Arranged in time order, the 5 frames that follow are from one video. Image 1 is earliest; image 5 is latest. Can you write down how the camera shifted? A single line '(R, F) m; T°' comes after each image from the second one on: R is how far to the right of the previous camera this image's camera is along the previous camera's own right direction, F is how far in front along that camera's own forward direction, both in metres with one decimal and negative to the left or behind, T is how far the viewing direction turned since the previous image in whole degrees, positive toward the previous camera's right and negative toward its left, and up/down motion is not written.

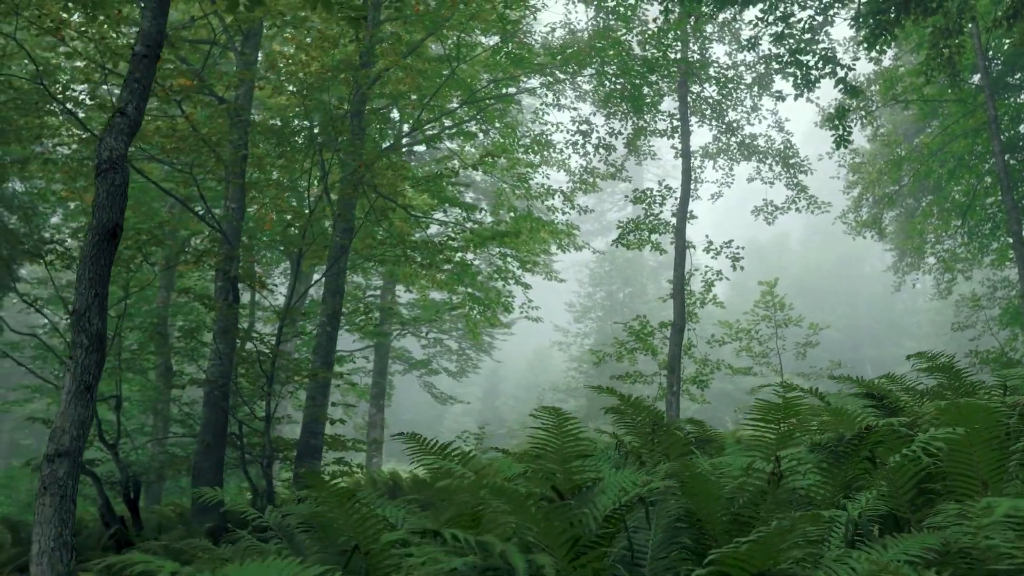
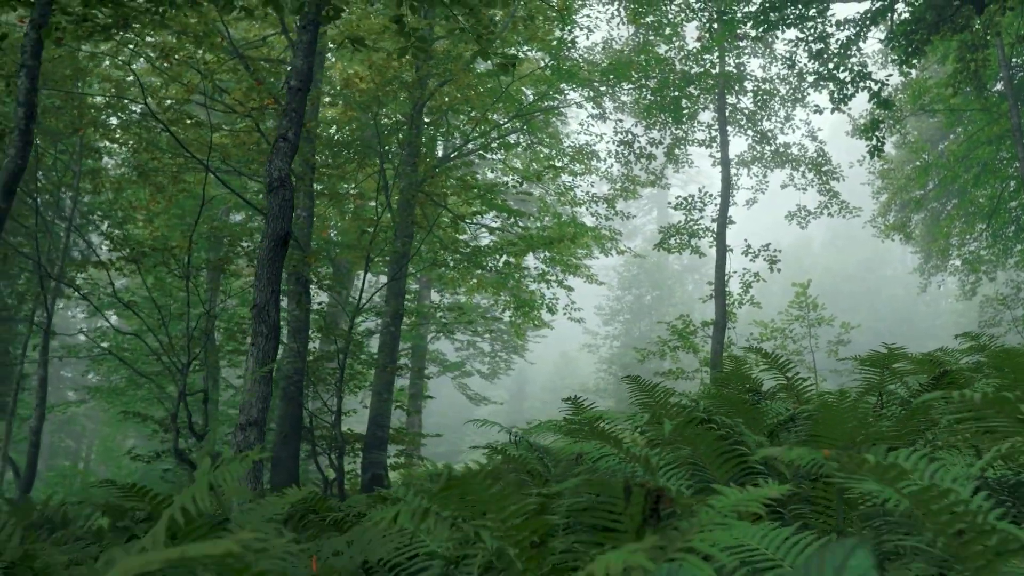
(-0.4, -0.8) m; -1°
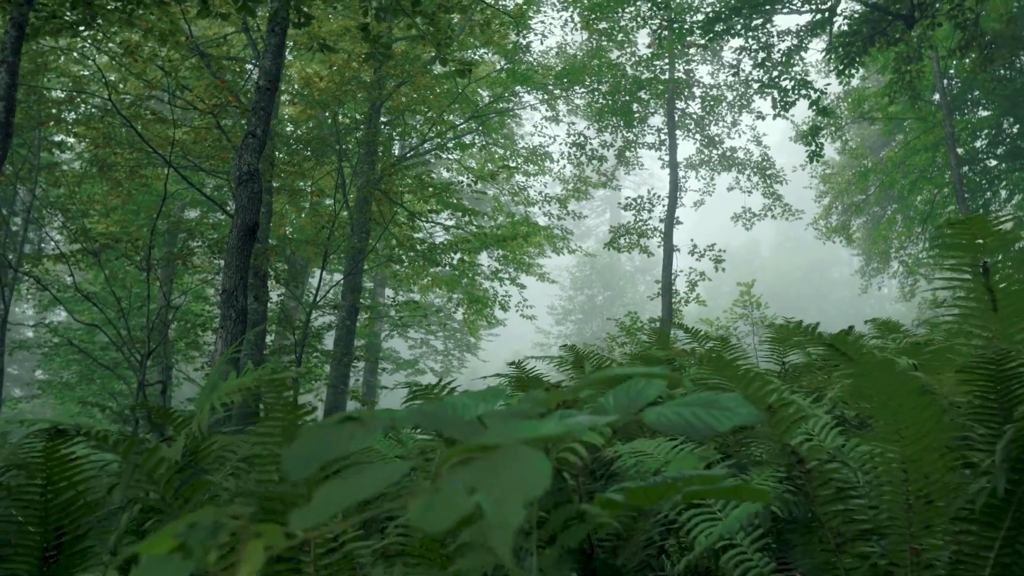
(0.0, -0.4) m; +3°
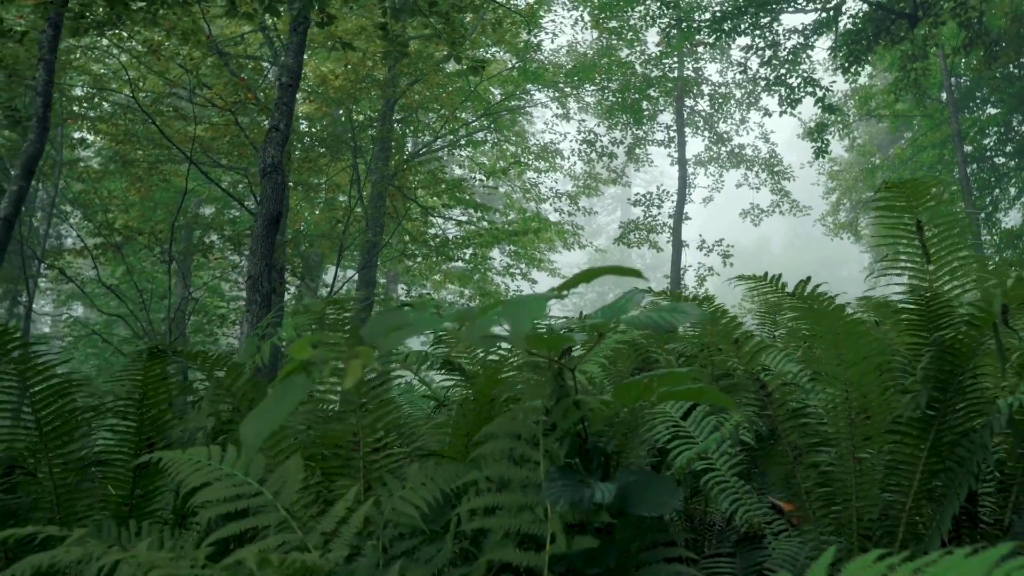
(0.0, -0.2) m; -1°
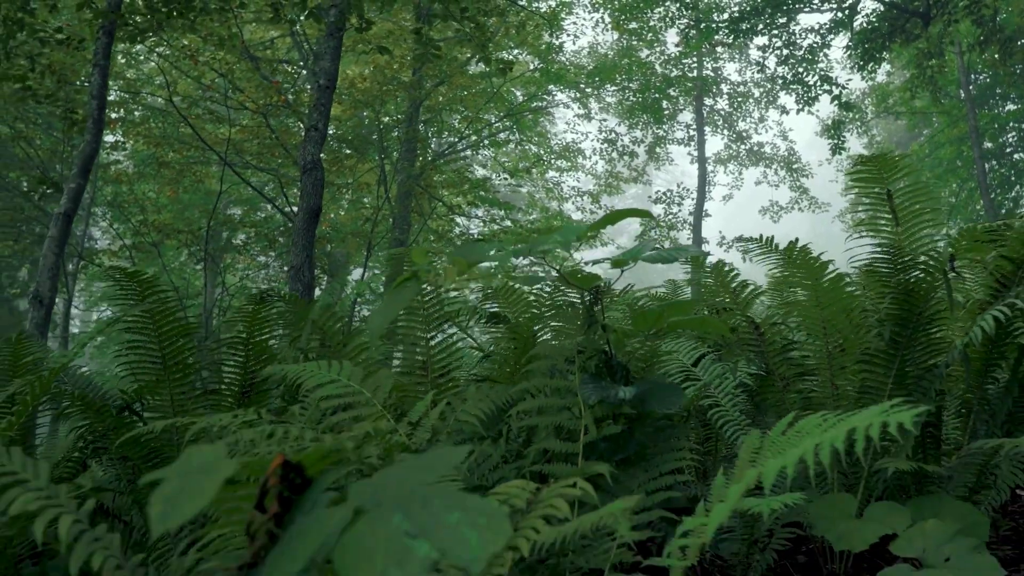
(0.0, -0.3) m; -1°
